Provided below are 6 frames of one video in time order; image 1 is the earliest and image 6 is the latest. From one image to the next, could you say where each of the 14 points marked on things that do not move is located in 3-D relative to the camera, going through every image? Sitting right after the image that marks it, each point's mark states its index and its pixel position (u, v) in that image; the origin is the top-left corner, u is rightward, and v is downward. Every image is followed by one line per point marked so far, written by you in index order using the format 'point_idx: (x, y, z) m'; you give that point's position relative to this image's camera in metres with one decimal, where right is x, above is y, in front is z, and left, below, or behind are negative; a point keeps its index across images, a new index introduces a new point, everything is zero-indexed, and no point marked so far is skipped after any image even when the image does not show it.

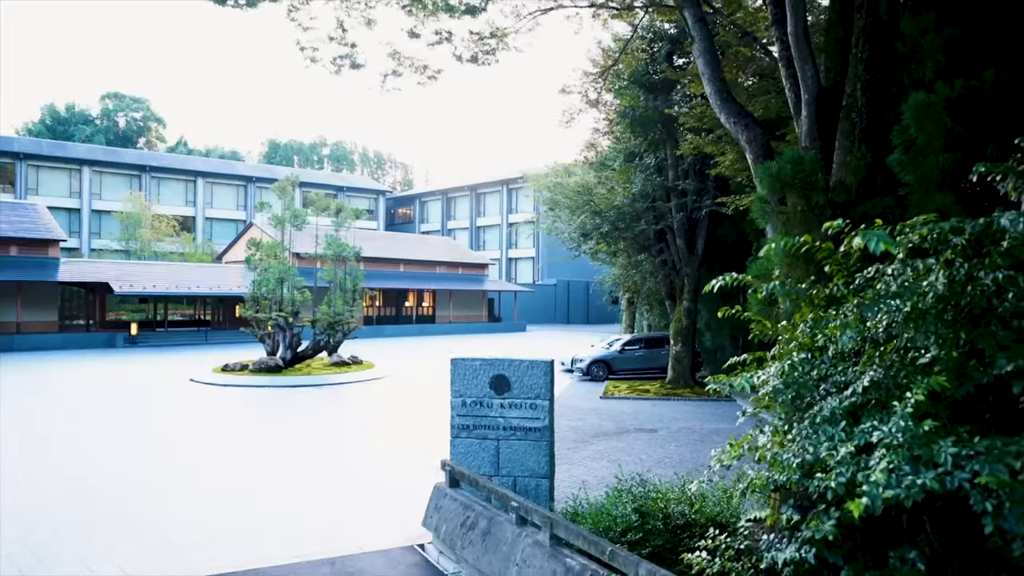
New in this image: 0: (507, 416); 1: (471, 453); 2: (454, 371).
0: (-0.1, -1.4, +8.1) m
1: (-0.5, -1.8, +8.2) m
2: (-0.6, -0.9, +8.2) m
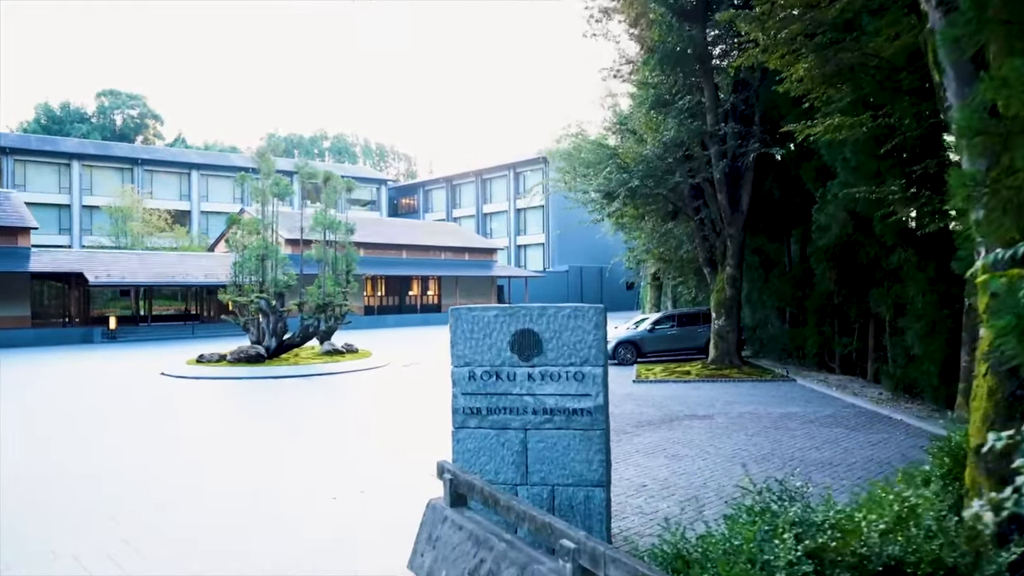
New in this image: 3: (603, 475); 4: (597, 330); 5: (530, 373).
0: (+0.2, -0.8, +5.3) m
1: (-0.2, -1.2, +5.4) m
2: (-0.4, -0.3, +5.4) m
3: (+0.6, -1.3, +5.2) m
4: (+0.6, -0.3, +5.2) m
5: (+0.1, -0.6, +5.3) m
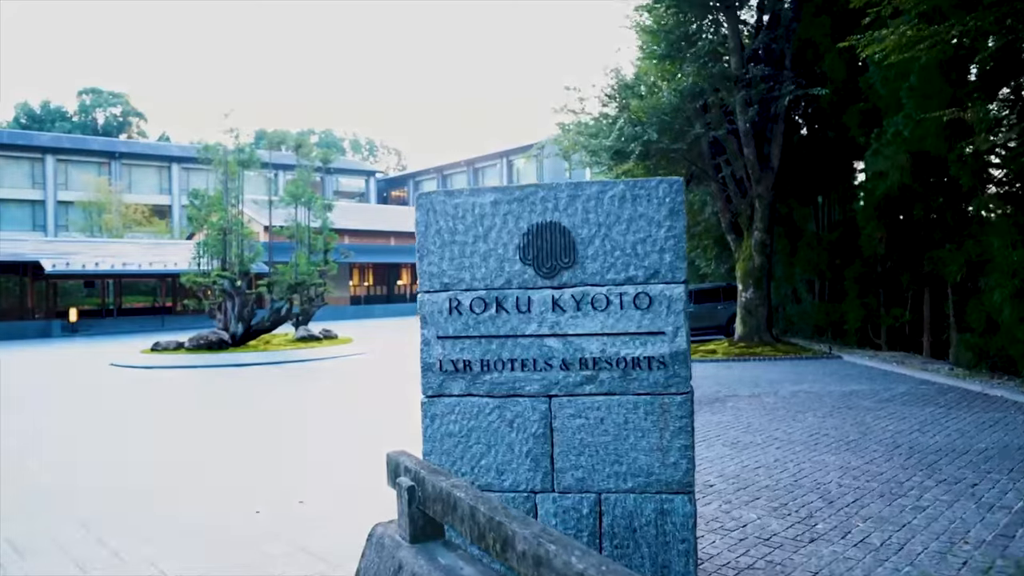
0: (+0.2, -0.2, +3.1) m
1: (-0.1, -0.7, +3.1) m
2: (-0.4, +0.3, +3.1) m
3: (+0.7, -0.7, +3.0) m
4: (+0.6, +0.3, +3.0) m
5: (+0.2, 0.0, +3.0) m
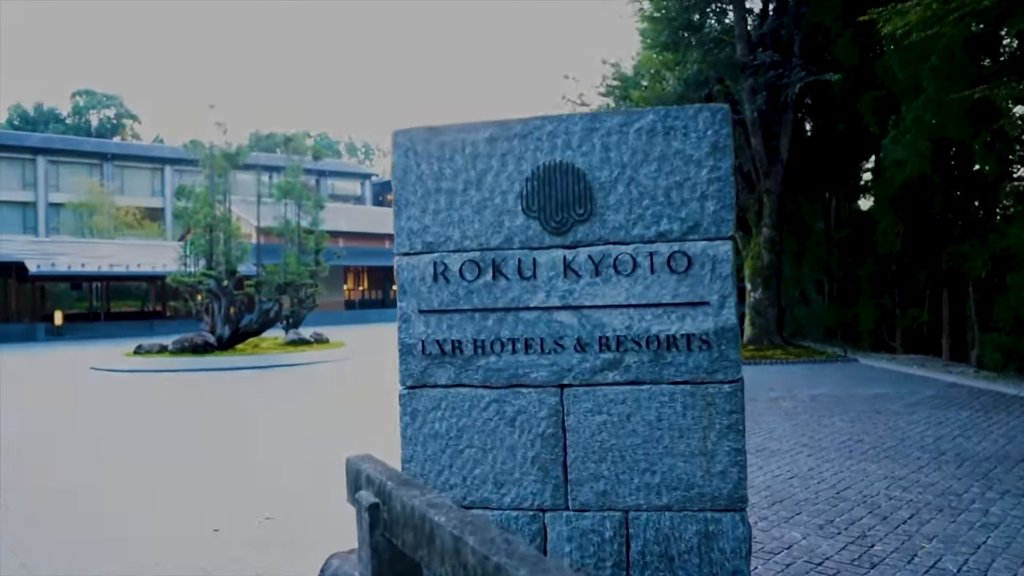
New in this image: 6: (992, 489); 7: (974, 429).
0: (+0.2, -0.1, +2.4) m
1: (-0.1, -0.5, +2.5) m
2: (-0.4, +0.4, +2.5) m
3: (+0.7, -0.6, +2.3) m
4: (+0.6, +0.4, +2.3) m
5: (+0.2, +0.1, +2.4) m
6: (+2.9, -1.2, +4.6) m
7: (+4.1, -1.3, +6.6) m
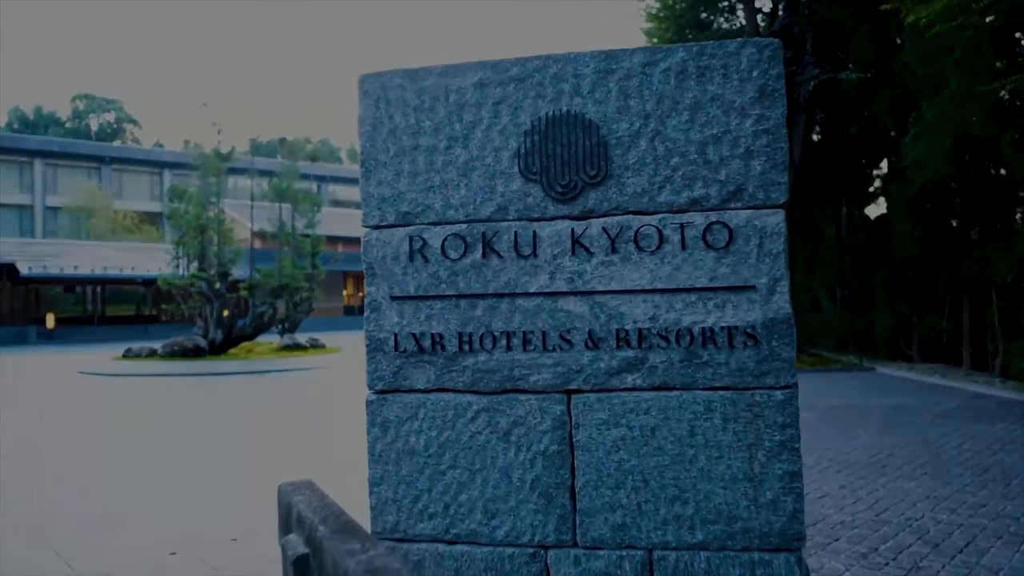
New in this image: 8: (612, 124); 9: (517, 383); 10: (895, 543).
0: (+0.2, 0.0, +1.9) m
1: (-0.2, -0.5, +2.0) m
2: (-0.4, +0.4, +2.0) m
3: (+0.7, -0.6, +1.8) m
4: (+0.6, +0.4, +1.8) m
5: (+0.2, +0.1, +1.9) m
6: (+2.9, -1.2, +4.1) m
7: (+4.1, -1.3, +6.1) m
8: (+0.3, +0.4, +1.9) m
9: (0.0, -0.2, +1.9) m
10: (+1.8, -1.2, +3.6) m
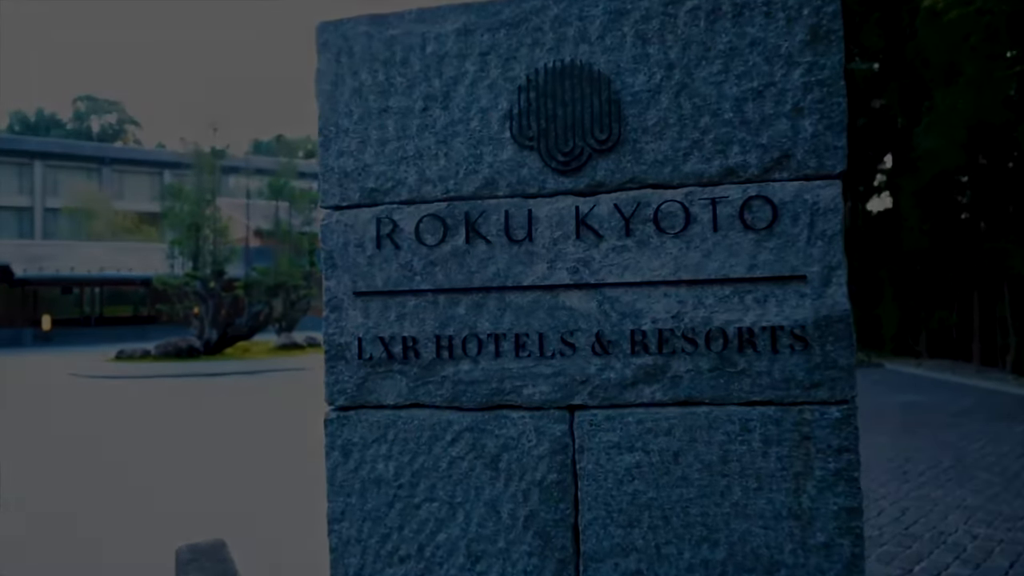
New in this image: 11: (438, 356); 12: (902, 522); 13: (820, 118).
0: (+0.2, 0.0, +1.5) m
1: (-0.2, -0.5, +1.6) m
2: (-0.4, +0.5, +1.7) m
3: (+0.7, -0.6, +1.5) m
4: (+0.6, +0.5, +1.5) m
5: (+0.2, +0.2, +1.5) m
6: (+2.9, -1.2, +3.7) m
7: (+4.1, -1.2, +5.8) m
8: (+0.2, +0.4, +1.5) m
9: (0.0, -0.2, +1.6) m
10: (+1.8, -1.2, +3.2) m
11: (-0.2, -0.1, +1.6) m
12: (+2.0, -1.2, +3.9) m
13: (+0.6, +0.3, +1.5) m
